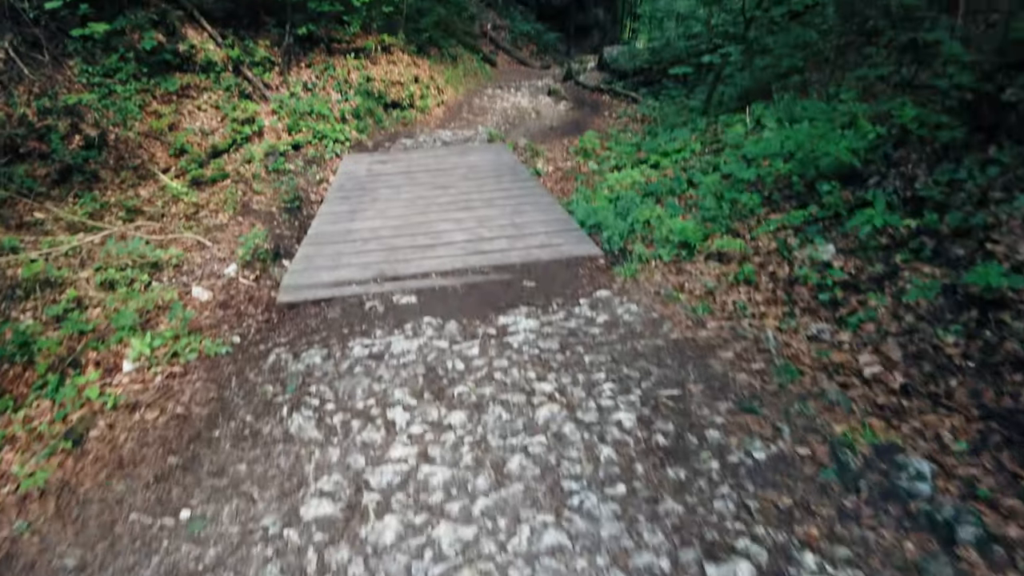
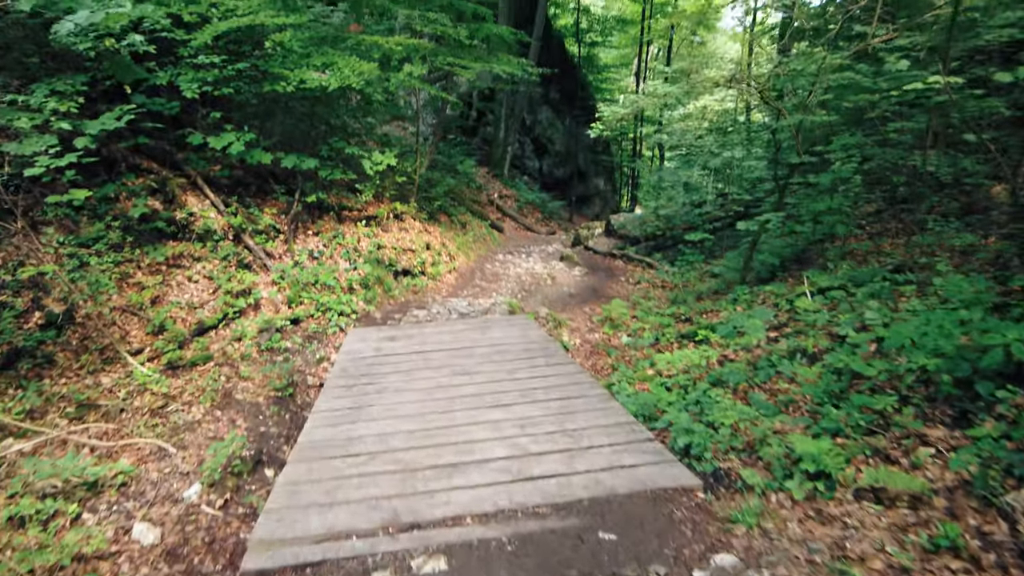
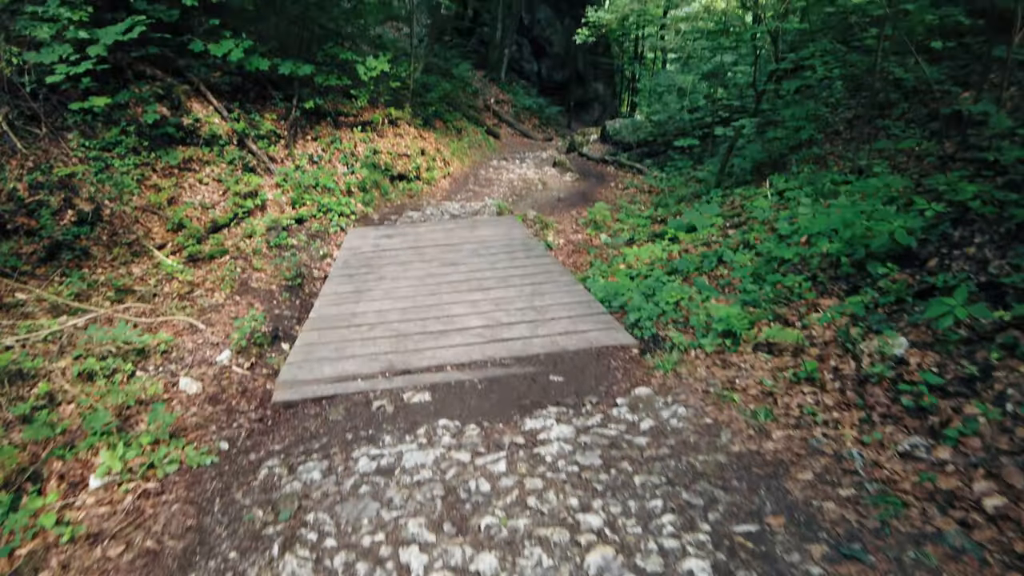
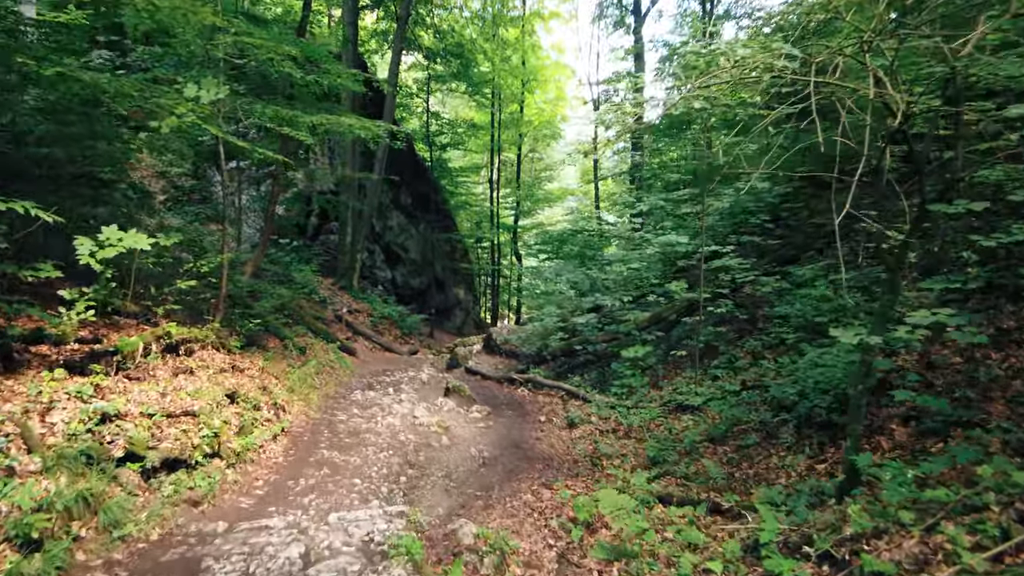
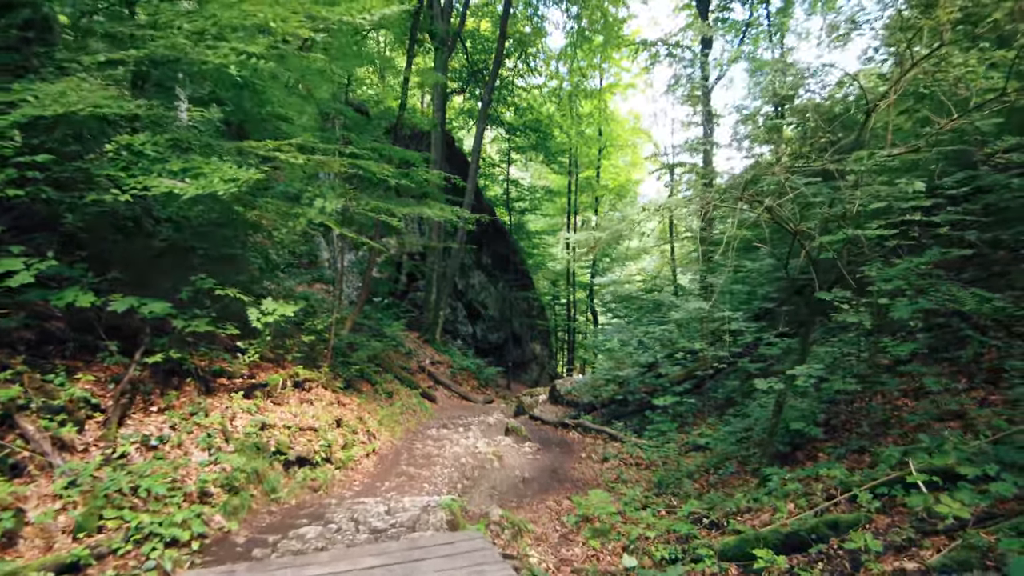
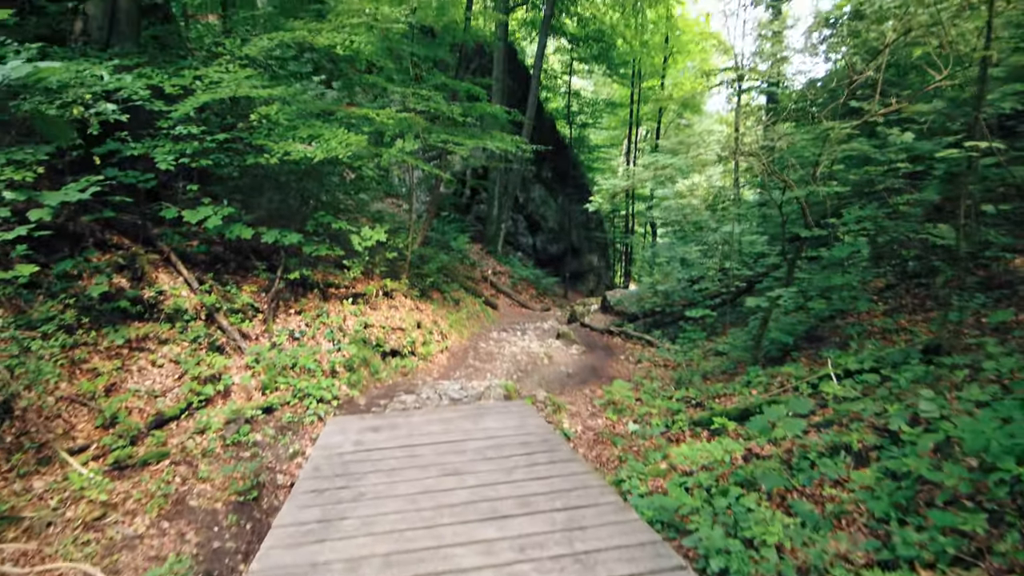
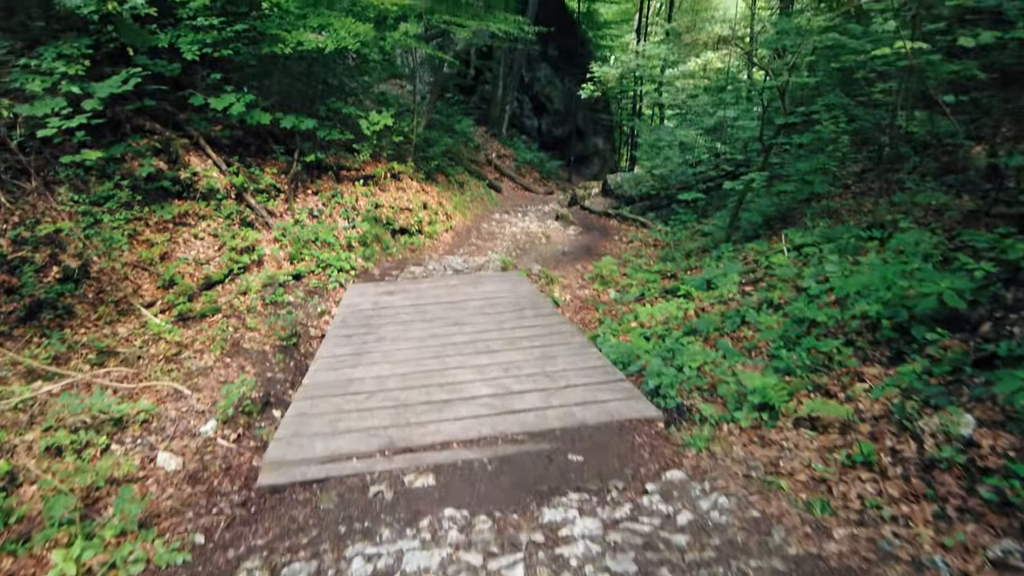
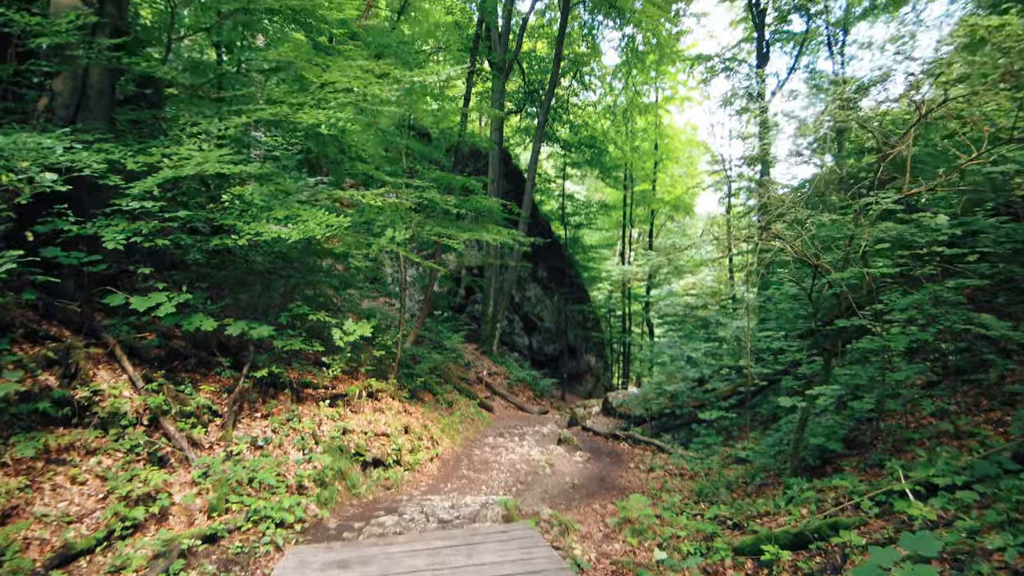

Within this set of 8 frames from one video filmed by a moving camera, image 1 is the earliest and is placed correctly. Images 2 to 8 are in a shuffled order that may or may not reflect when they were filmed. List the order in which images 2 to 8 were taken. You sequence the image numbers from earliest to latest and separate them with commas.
3, 7, 2, 6, 8, 5, 4
